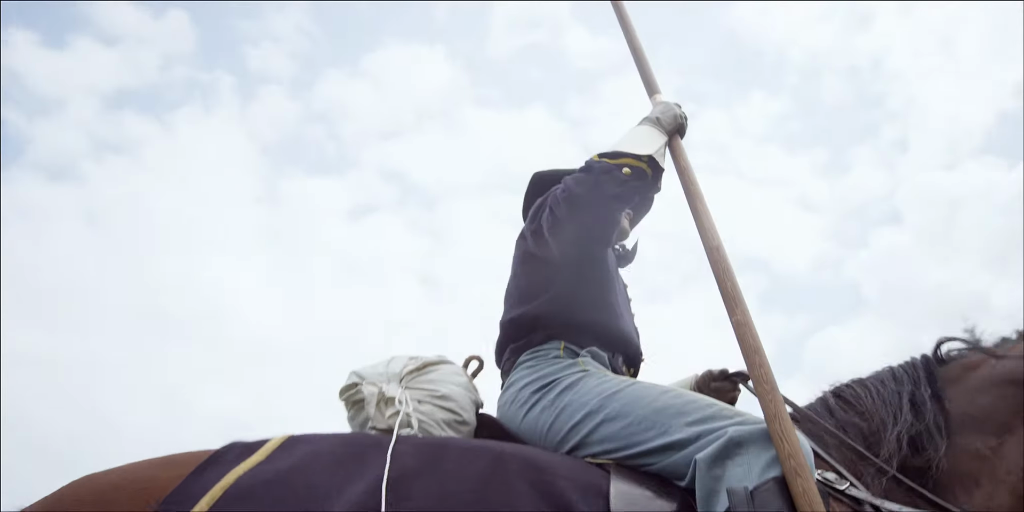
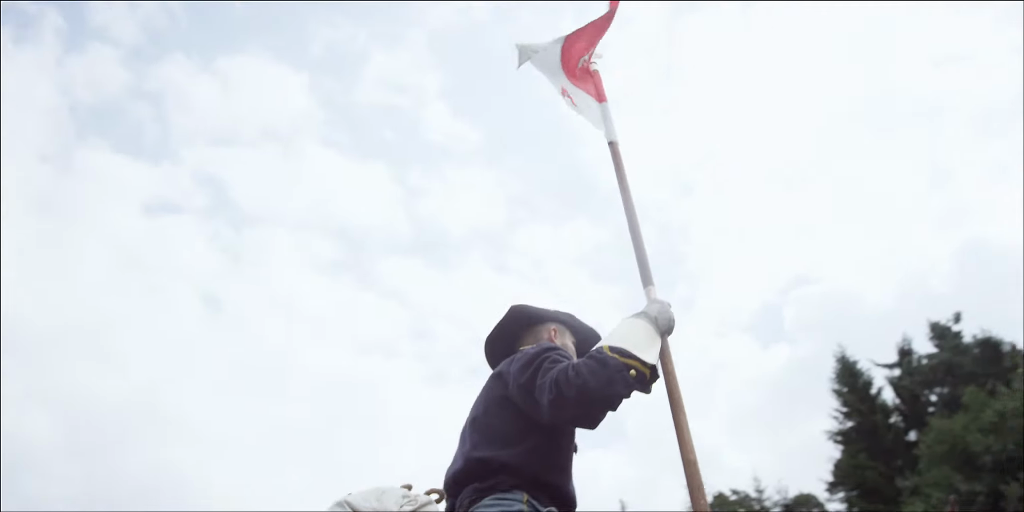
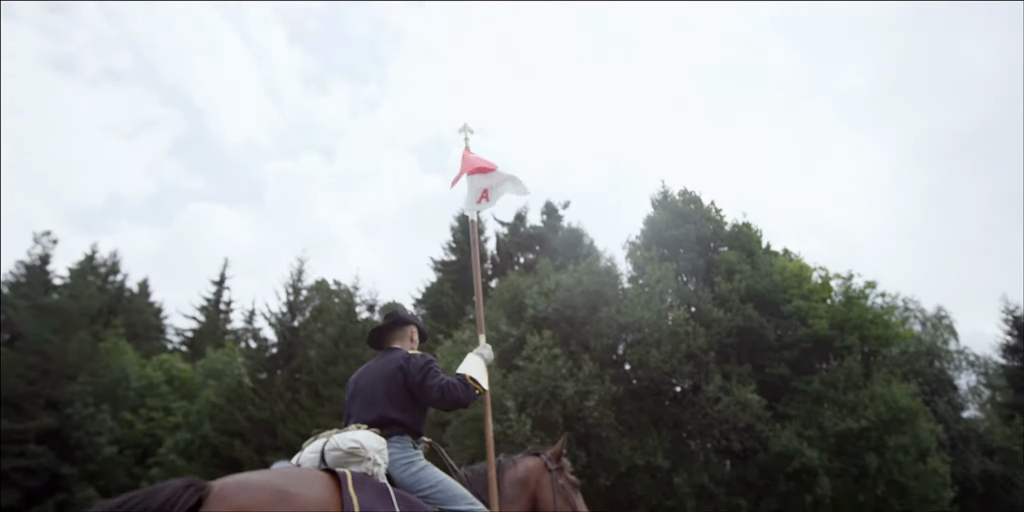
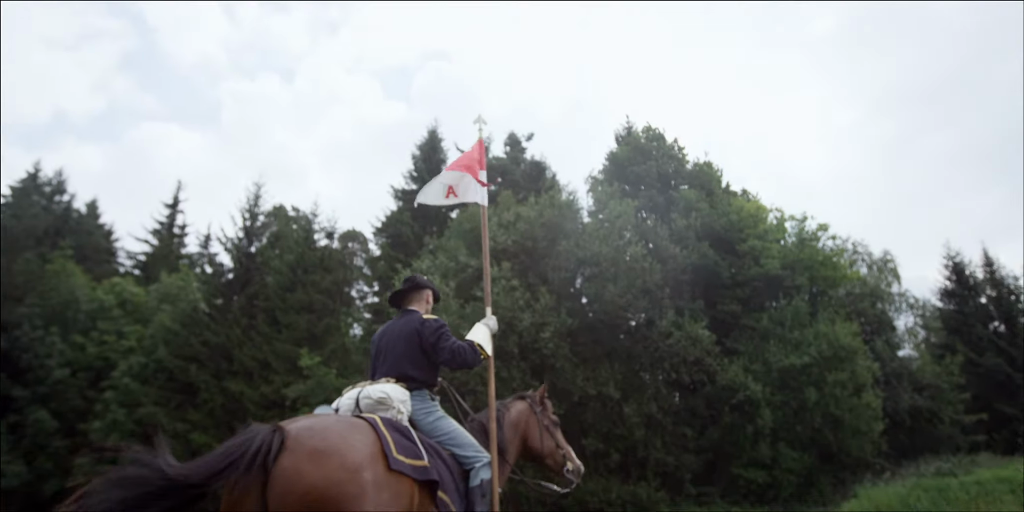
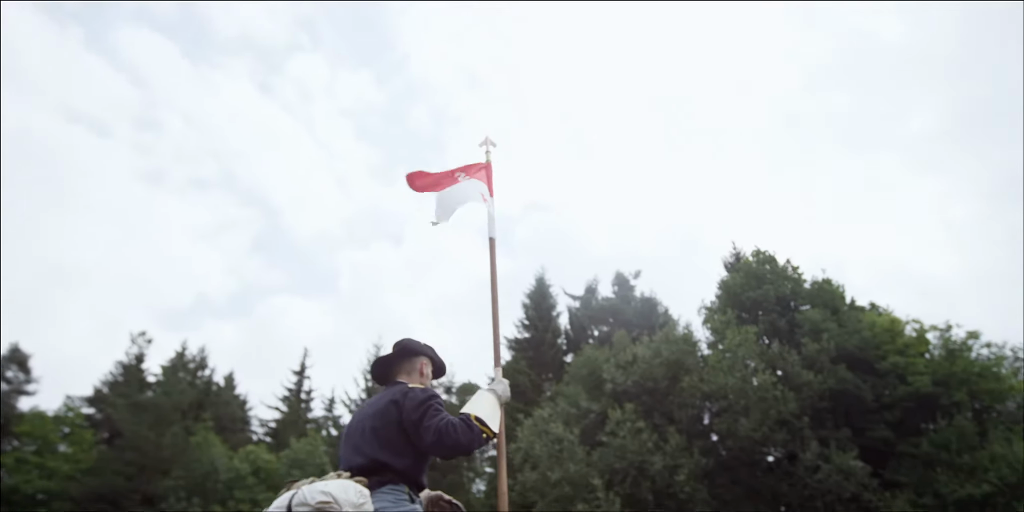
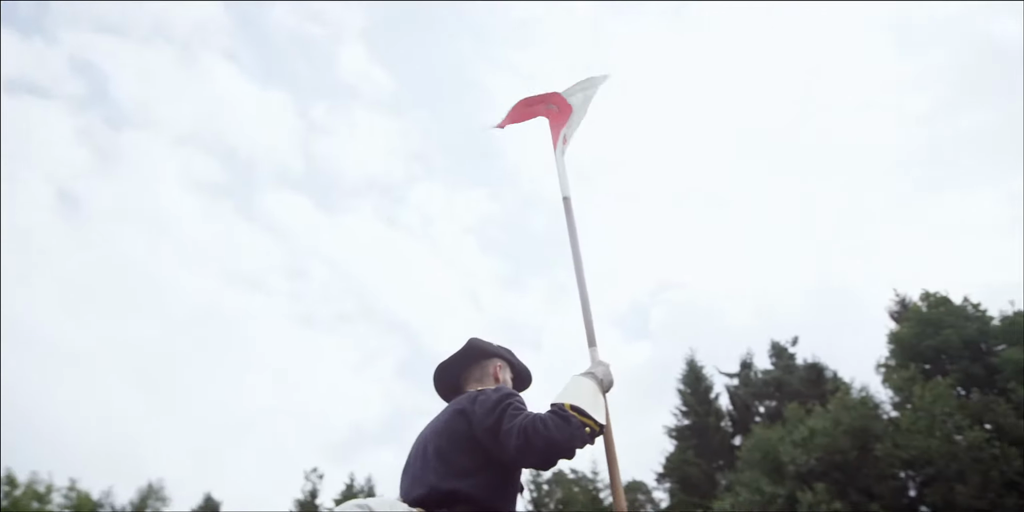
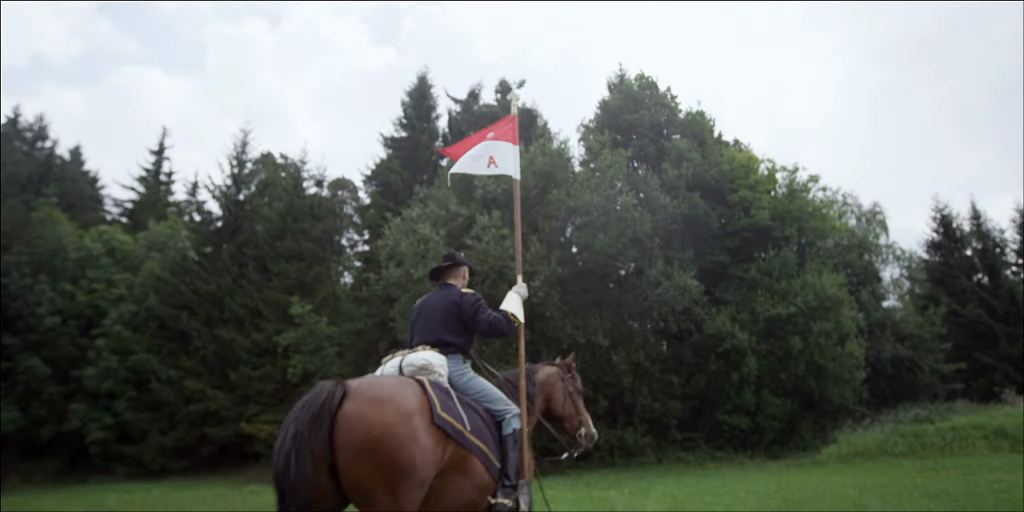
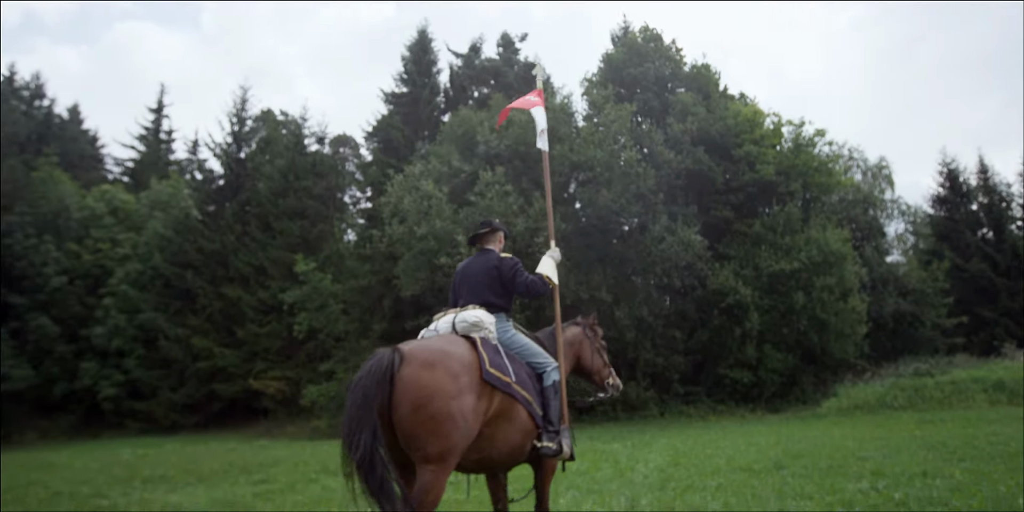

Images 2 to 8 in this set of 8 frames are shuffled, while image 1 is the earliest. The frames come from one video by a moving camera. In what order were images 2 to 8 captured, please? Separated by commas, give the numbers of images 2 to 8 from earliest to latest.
2, 6, 5, 3, 4, 7, 8
